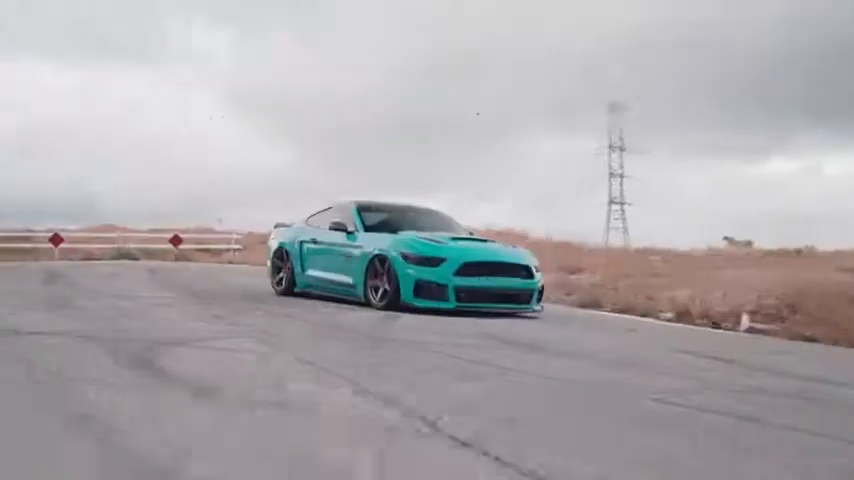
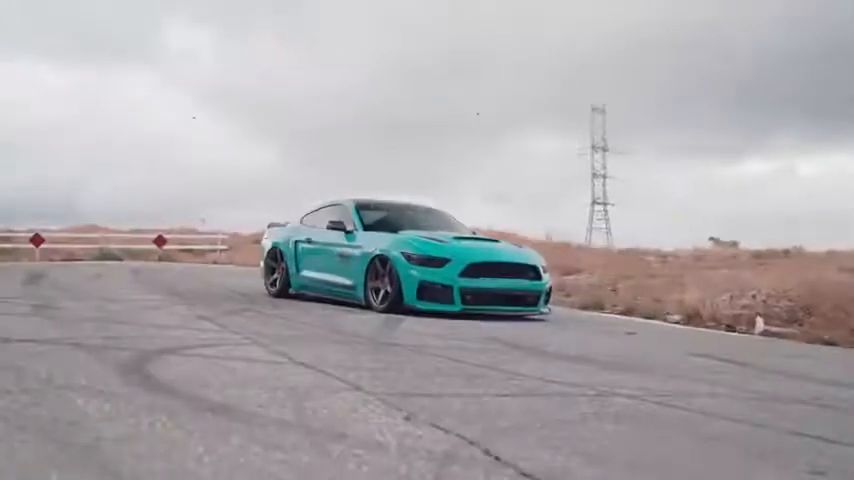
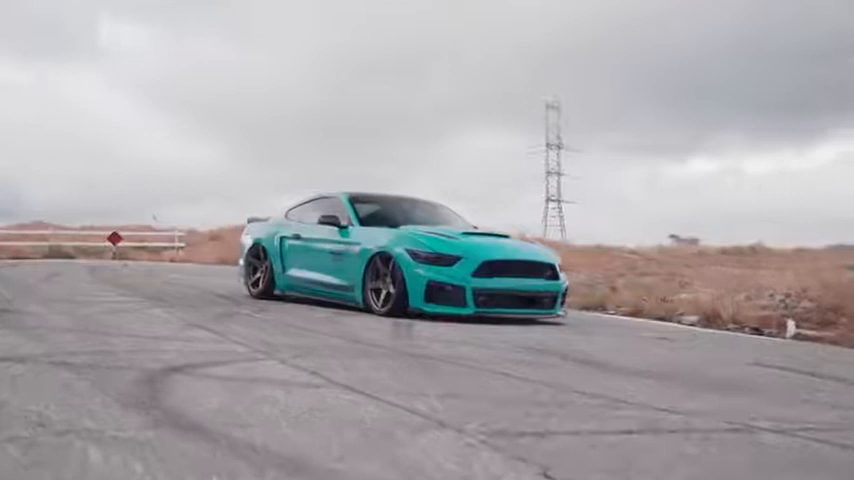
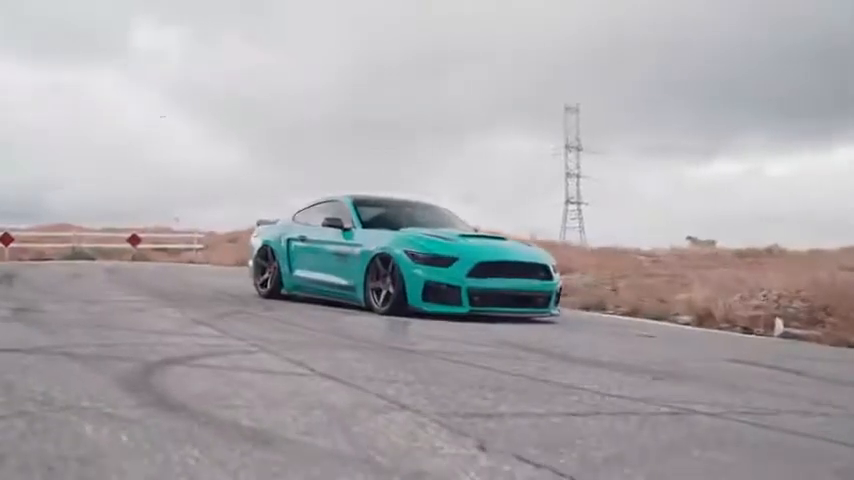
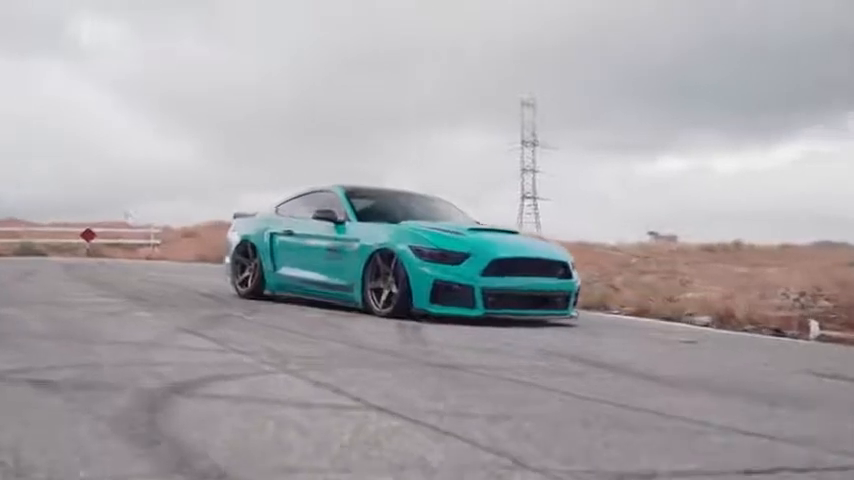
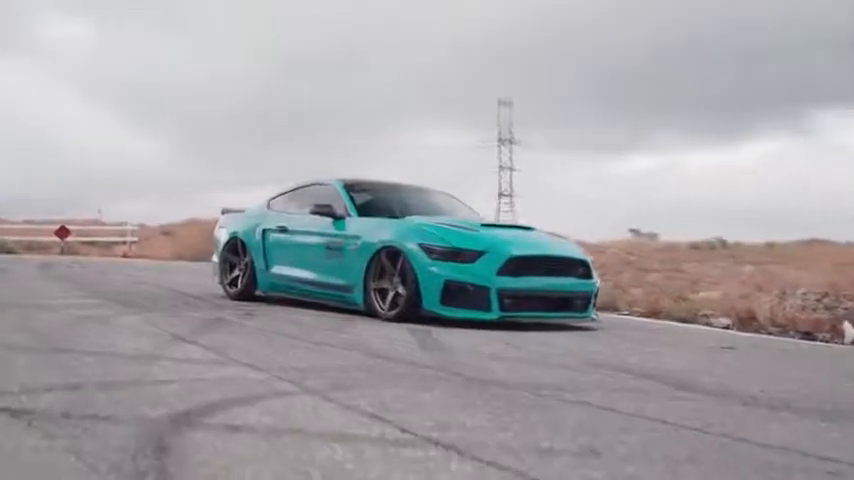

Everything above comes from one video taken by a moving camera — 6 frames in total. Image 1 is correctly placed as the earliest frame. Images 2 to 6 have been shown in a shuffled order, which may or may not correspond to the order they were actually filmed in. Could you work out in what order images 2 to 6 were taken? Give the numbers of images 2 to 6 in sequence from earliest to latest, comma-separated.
2, 4, 3, 5, 6
